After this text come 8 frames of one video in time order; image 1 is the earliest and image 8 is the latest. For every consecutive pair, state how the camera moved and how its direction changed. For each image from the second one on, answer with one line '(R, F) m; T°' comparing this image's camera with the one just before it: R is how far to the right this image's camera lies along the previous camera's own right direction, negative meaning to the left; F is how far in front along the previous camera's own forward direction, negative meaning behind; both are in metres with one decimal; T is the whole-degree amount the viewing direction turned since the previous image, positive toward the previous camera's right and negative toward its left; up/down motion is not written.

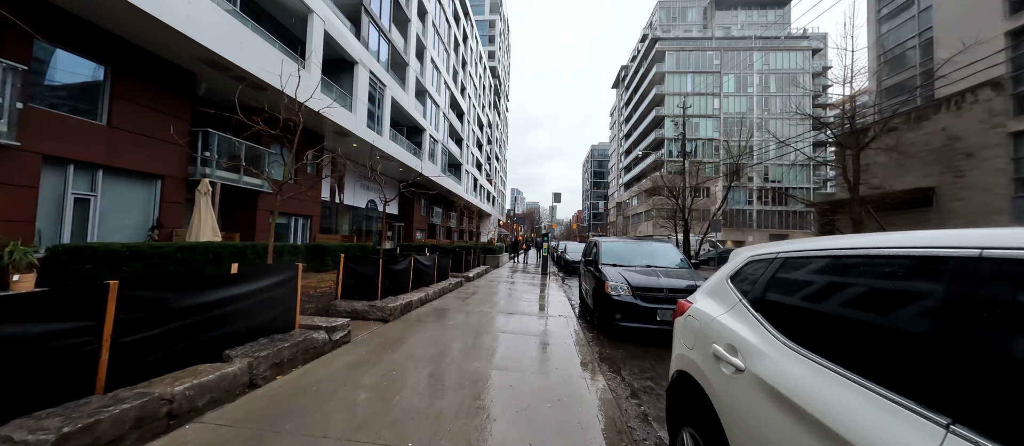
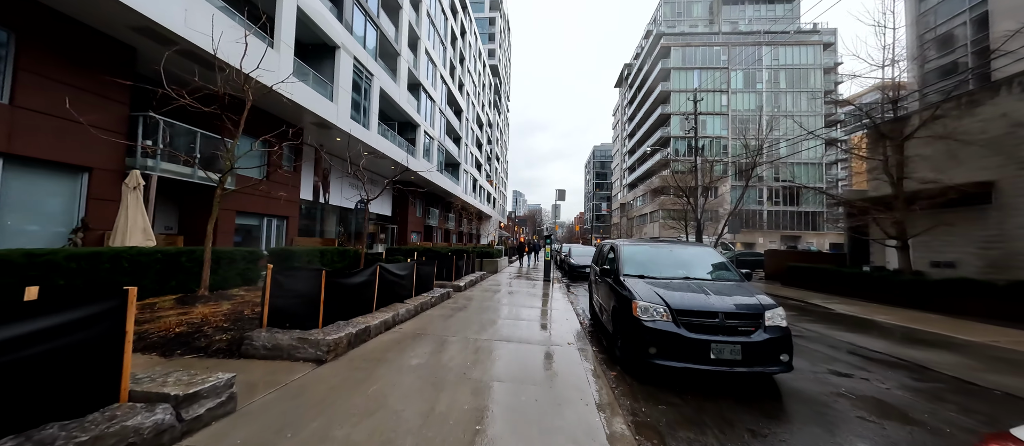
(+0.1, +1.5) m; 0°
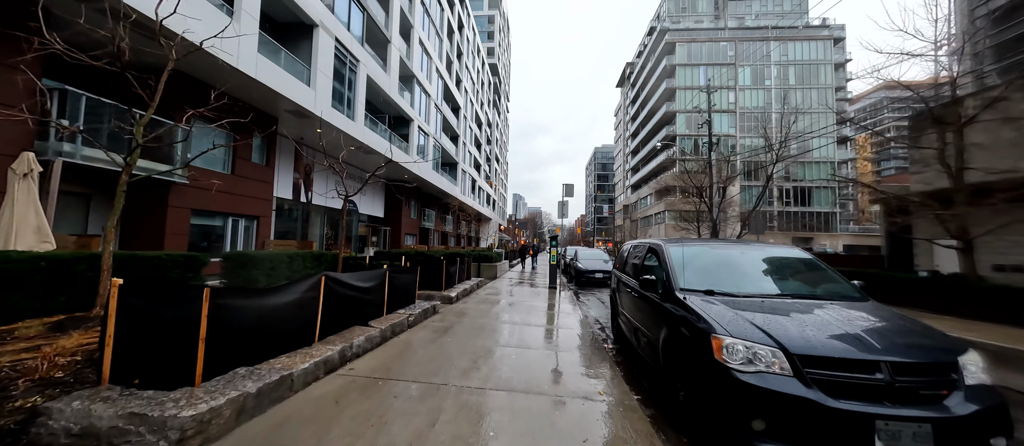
(0.0, +1.6) m; 0°
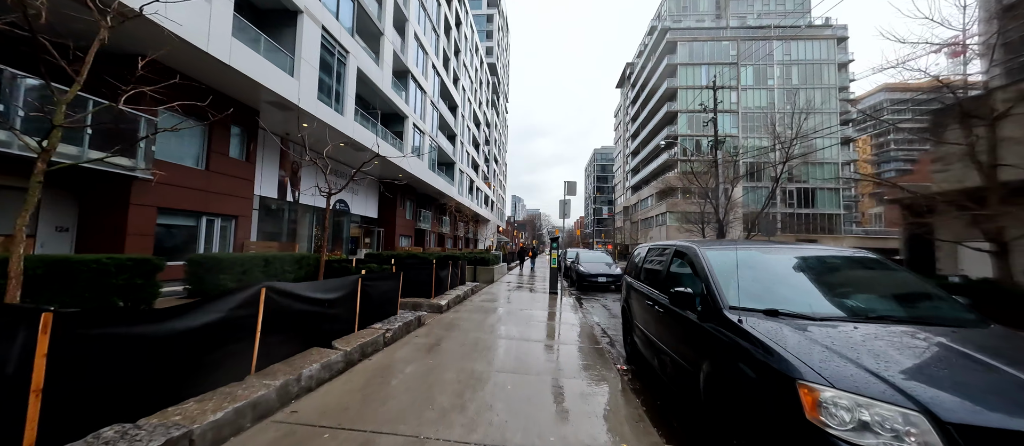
(0.0, +0.8) m; 0°
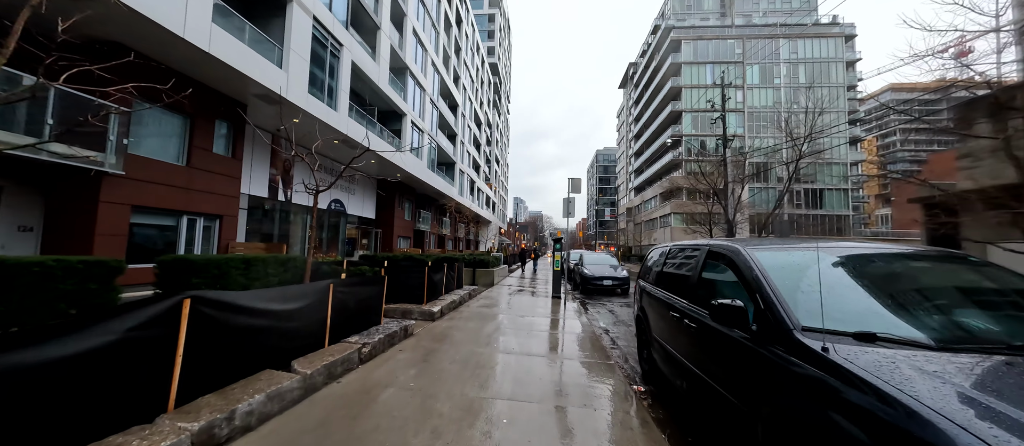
(0.0, +0.7) m; 0°
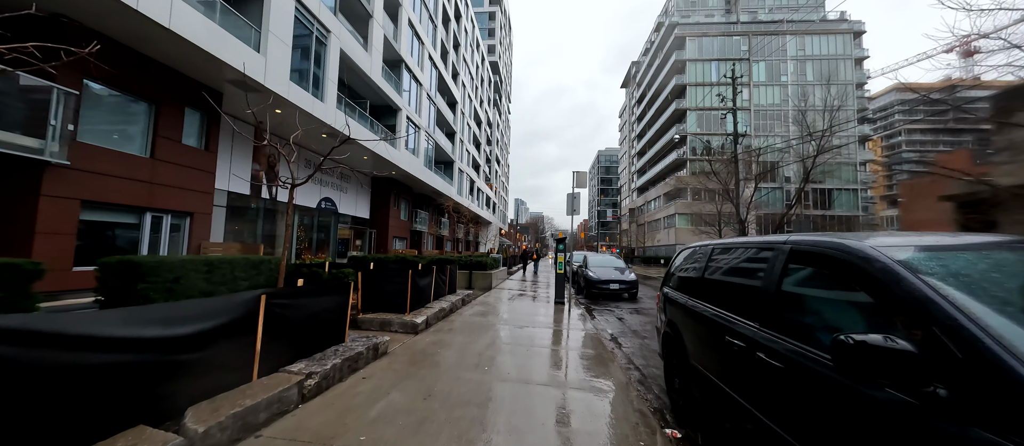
(+0.1, +0.9) m; 0°
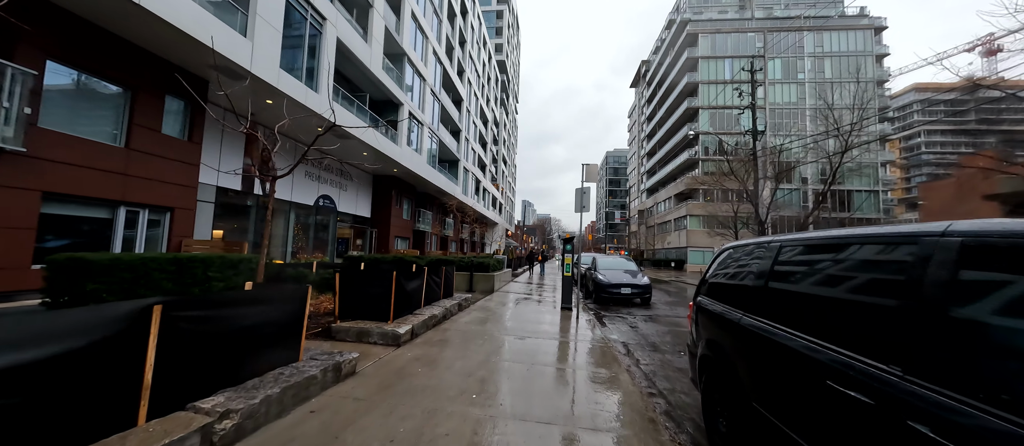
(+0.1, +0.8) m; -1°
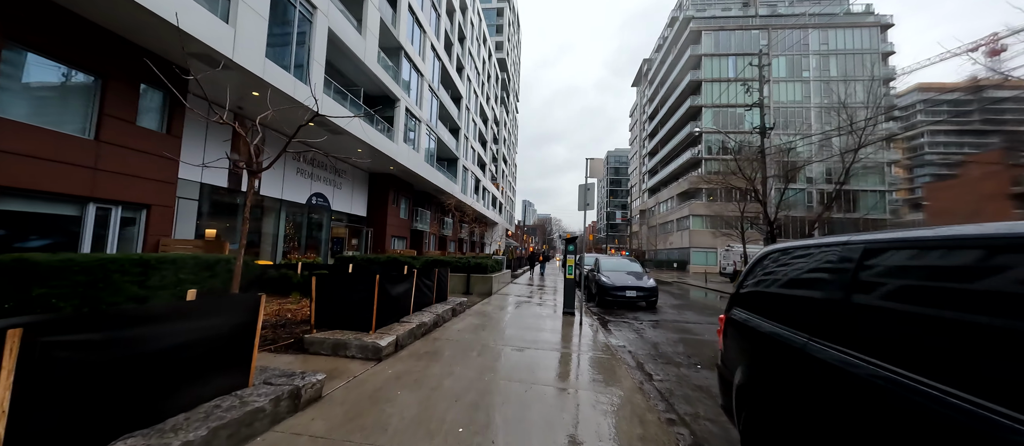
(0.0, +0.6) m; 0°
